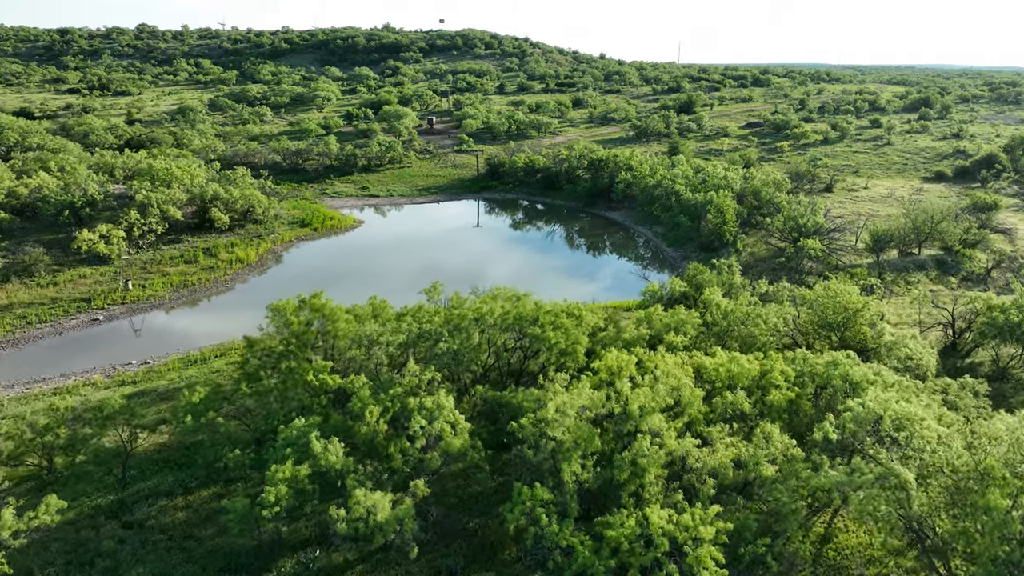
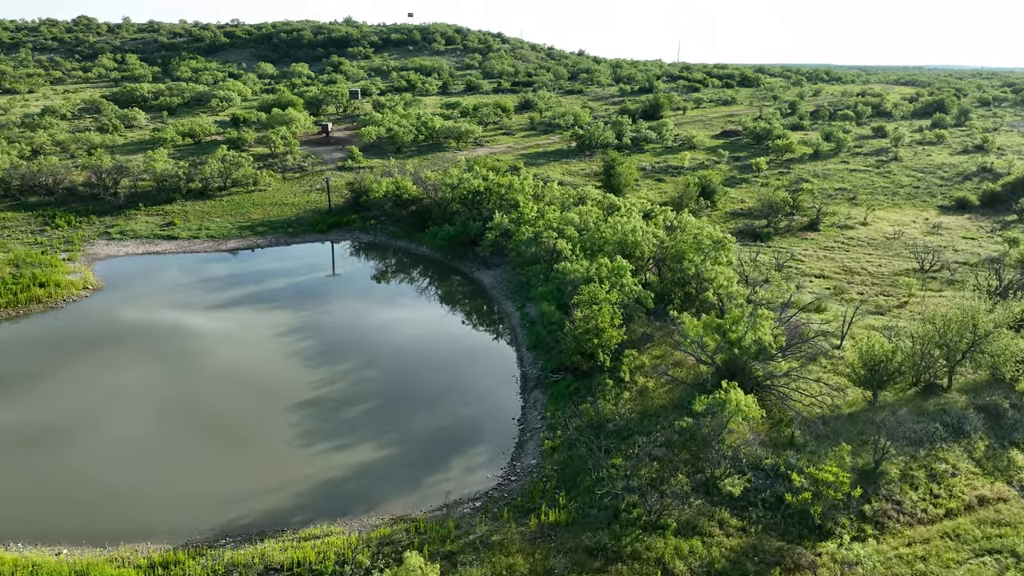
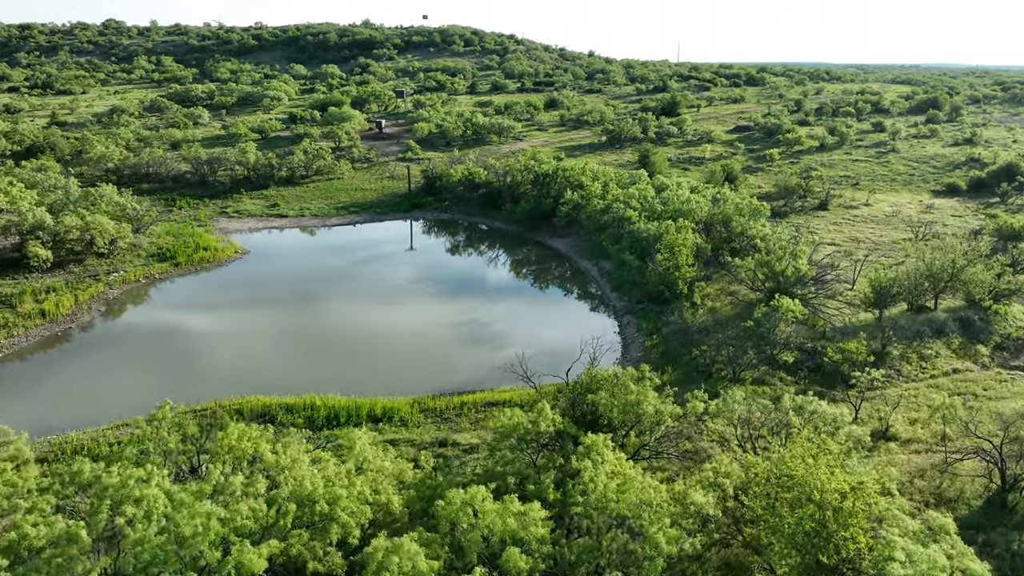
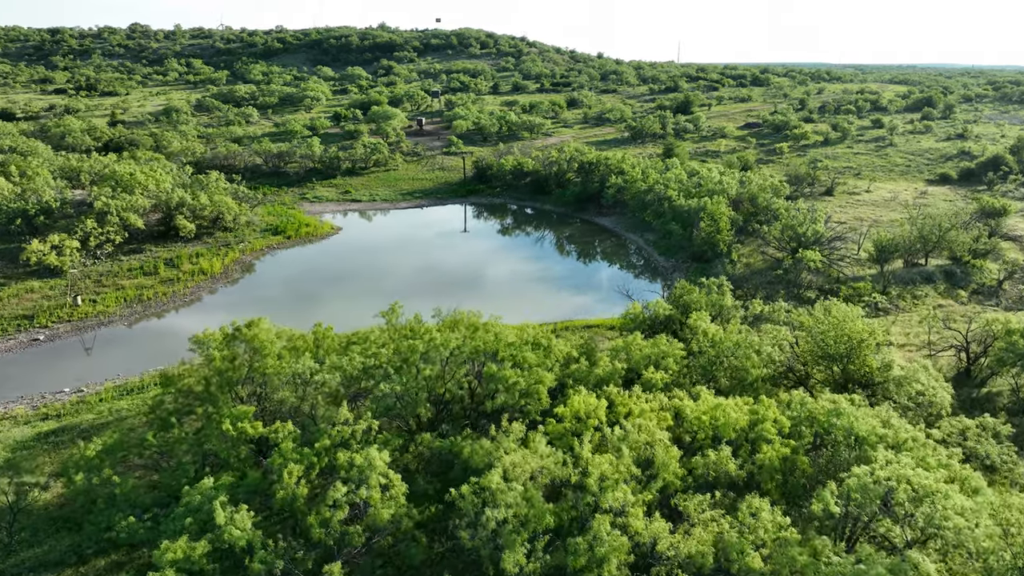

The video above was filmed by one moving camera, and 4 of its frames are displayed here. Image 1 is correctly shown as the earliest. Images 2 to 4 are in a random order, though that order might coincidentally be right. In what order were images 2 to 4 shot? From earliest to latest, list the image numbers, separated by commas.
4, 3, 2
